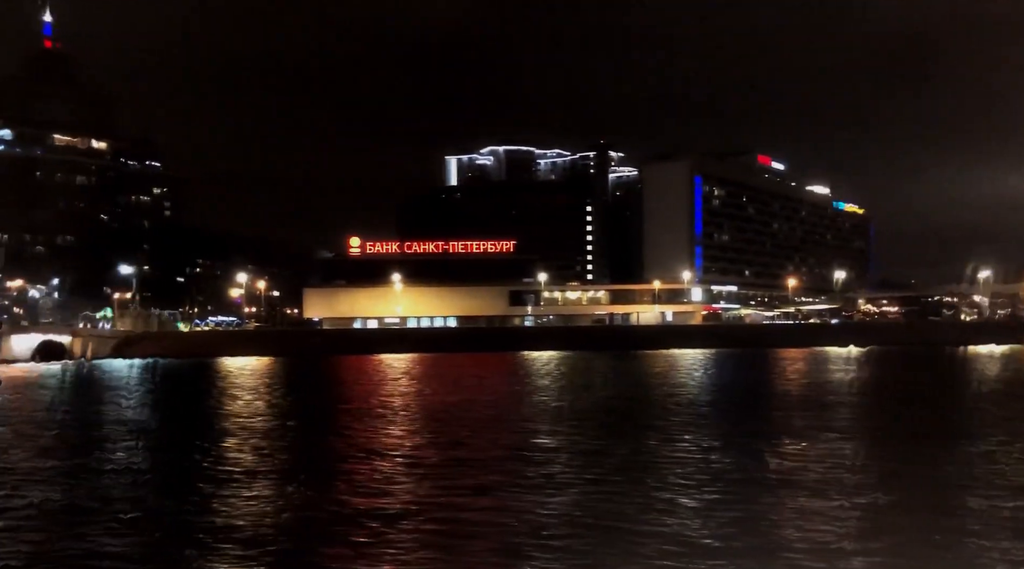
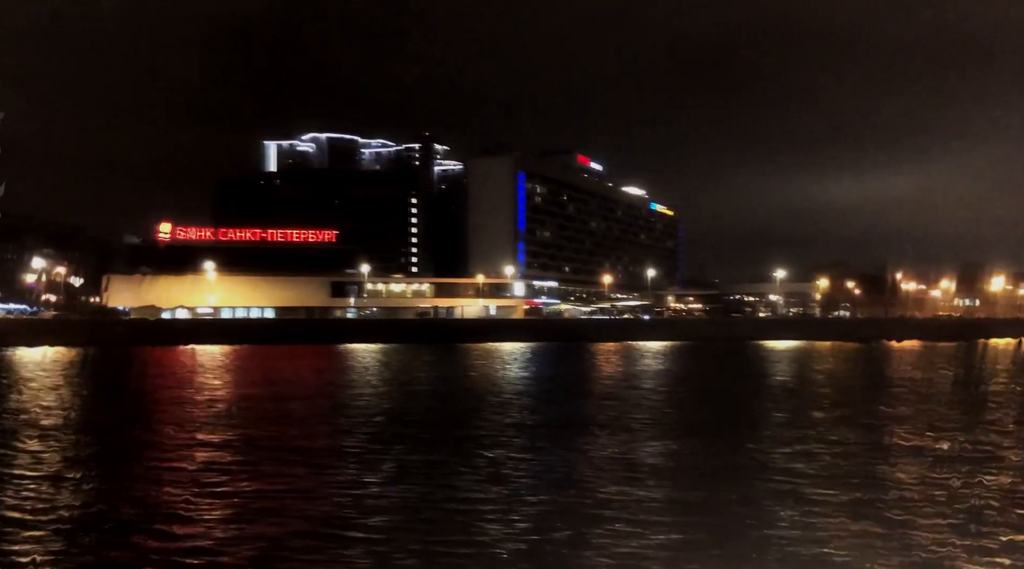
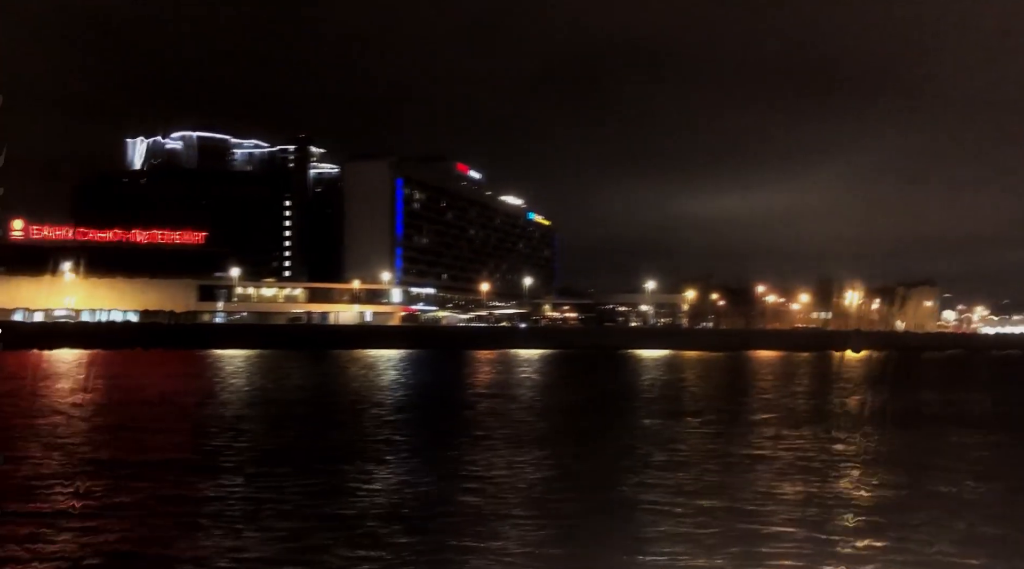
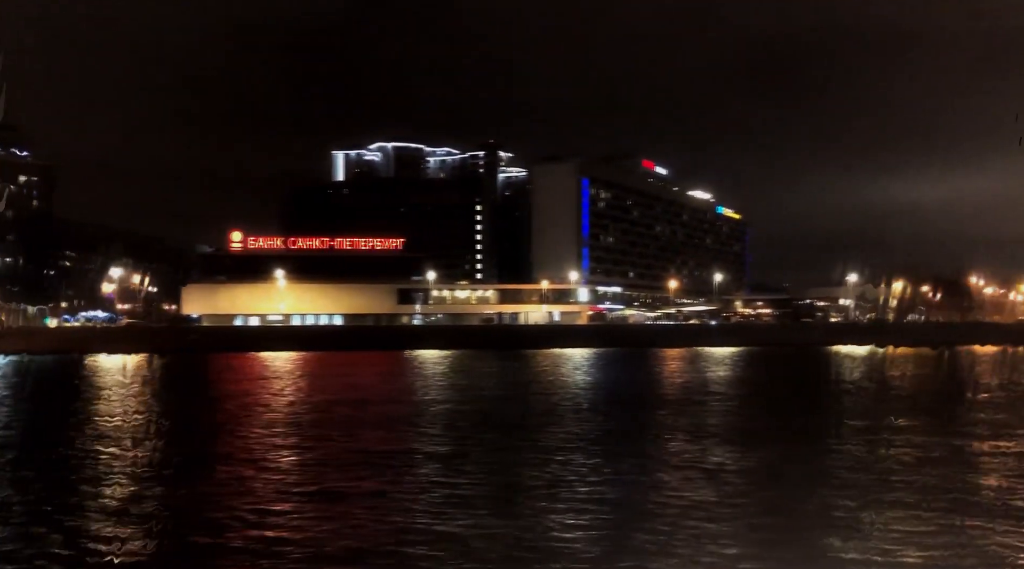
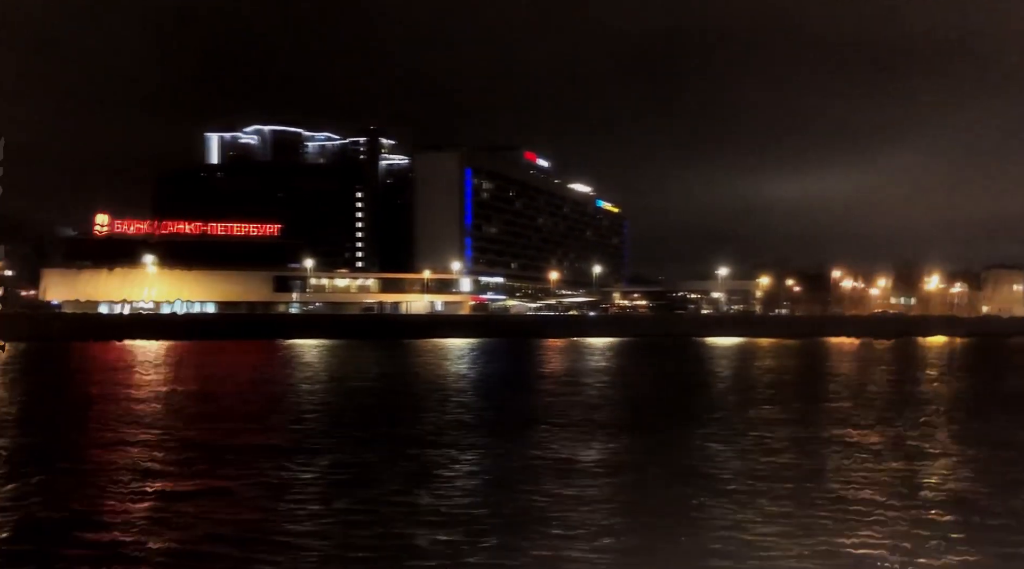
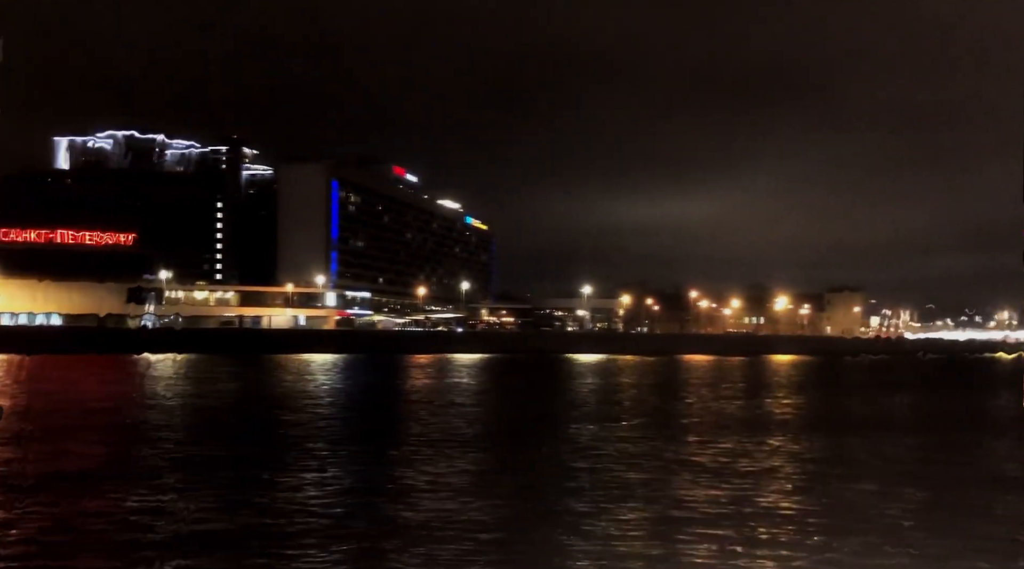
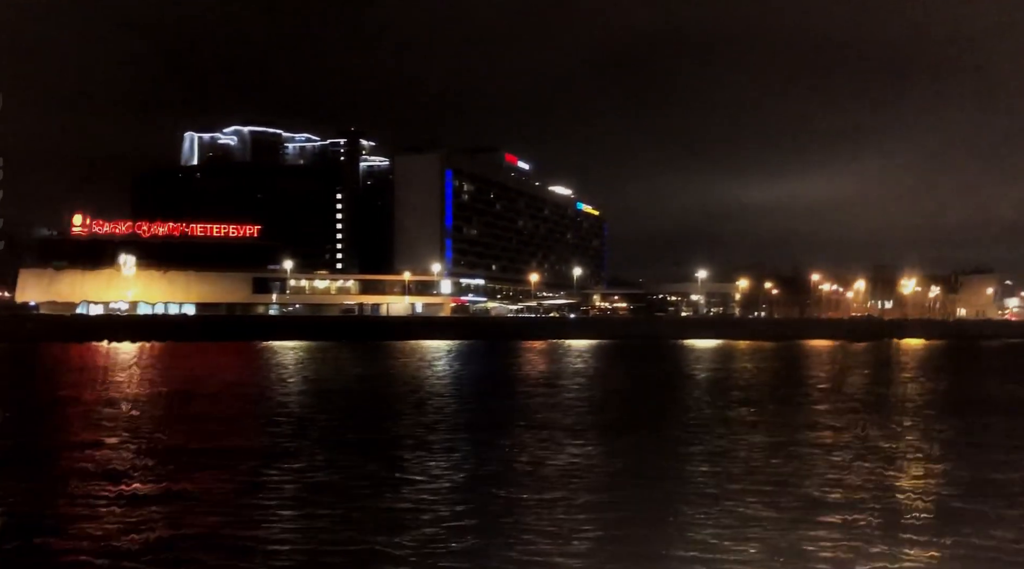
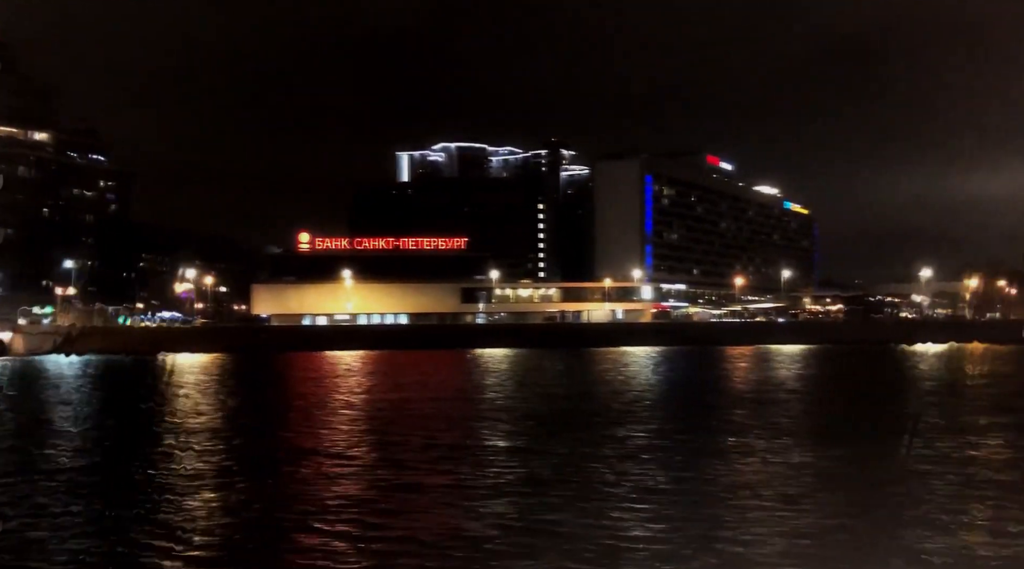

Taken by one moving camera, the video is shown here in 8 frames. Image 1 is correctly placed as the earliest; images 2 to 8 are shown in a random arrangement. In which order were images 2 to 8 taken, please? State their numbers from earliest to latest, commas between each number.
8, 4, 2, 5, 7, 3, 6
